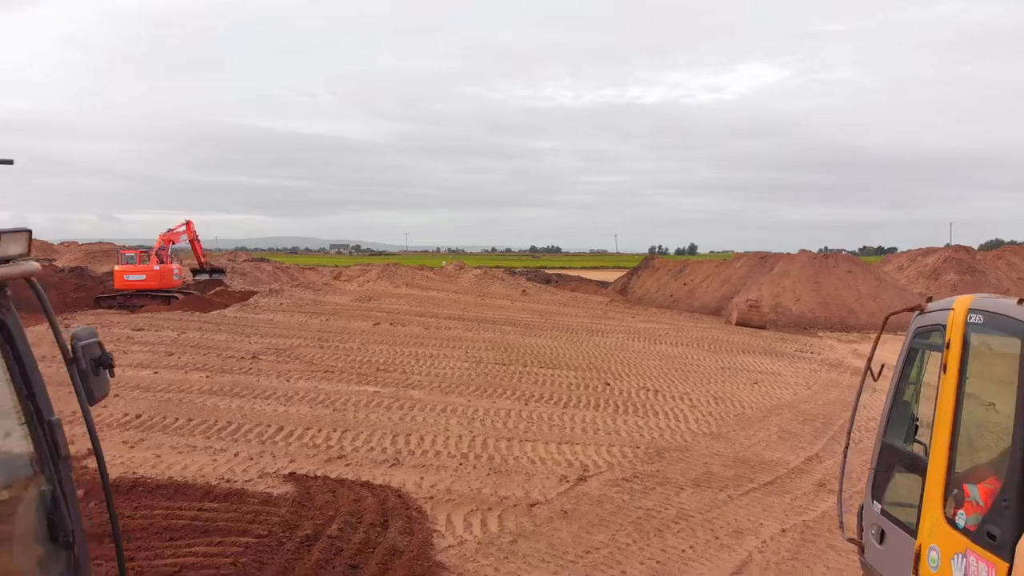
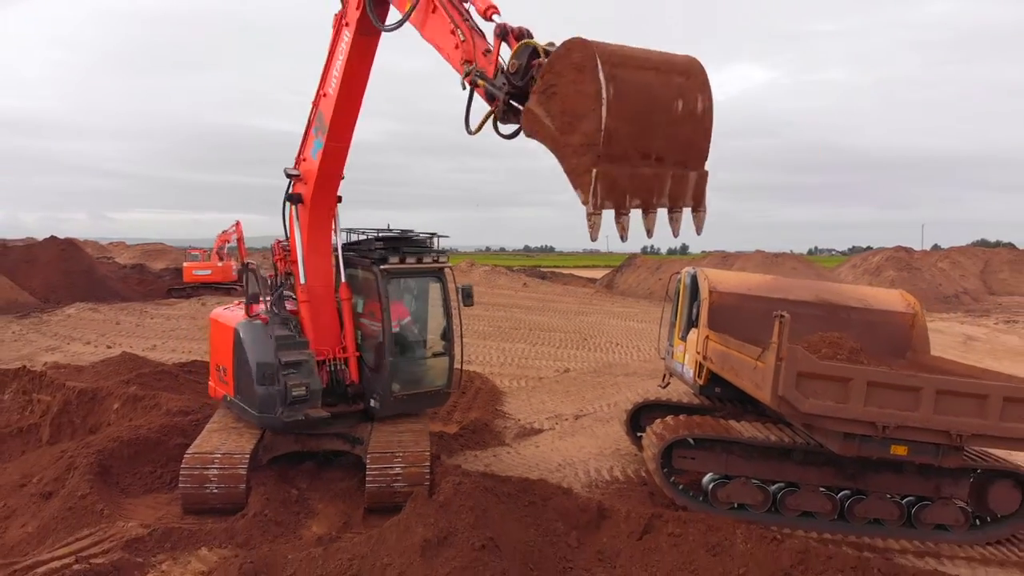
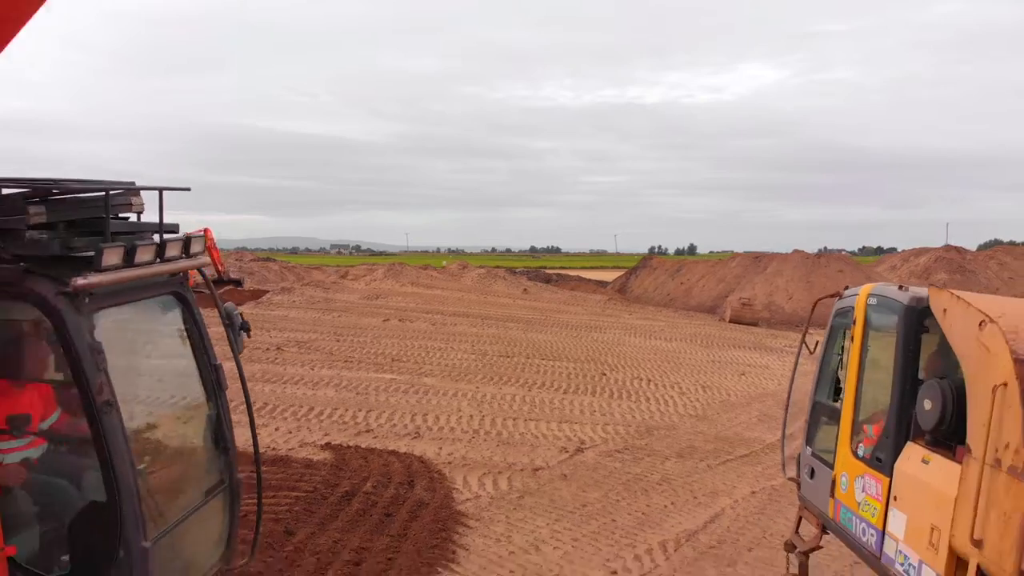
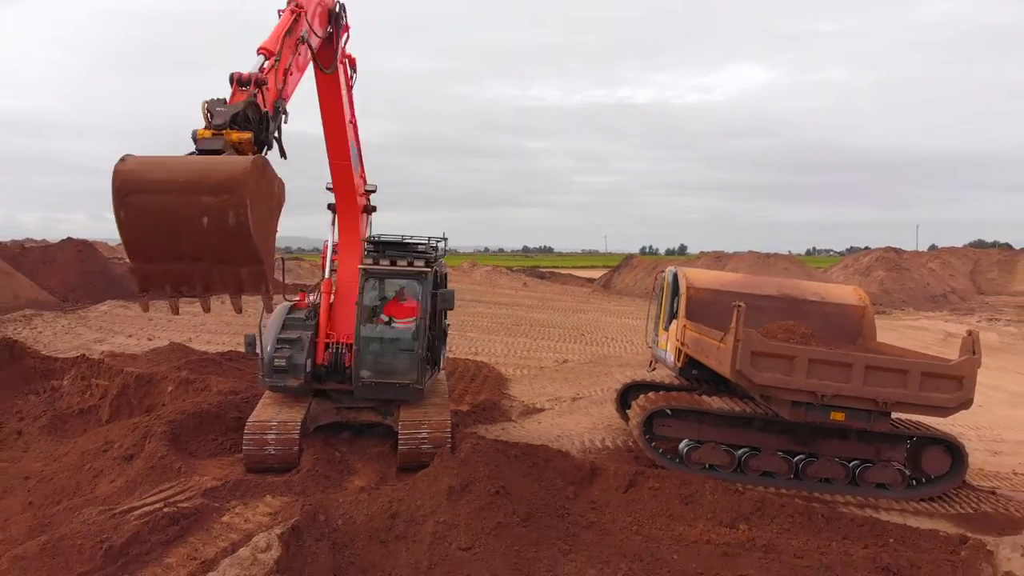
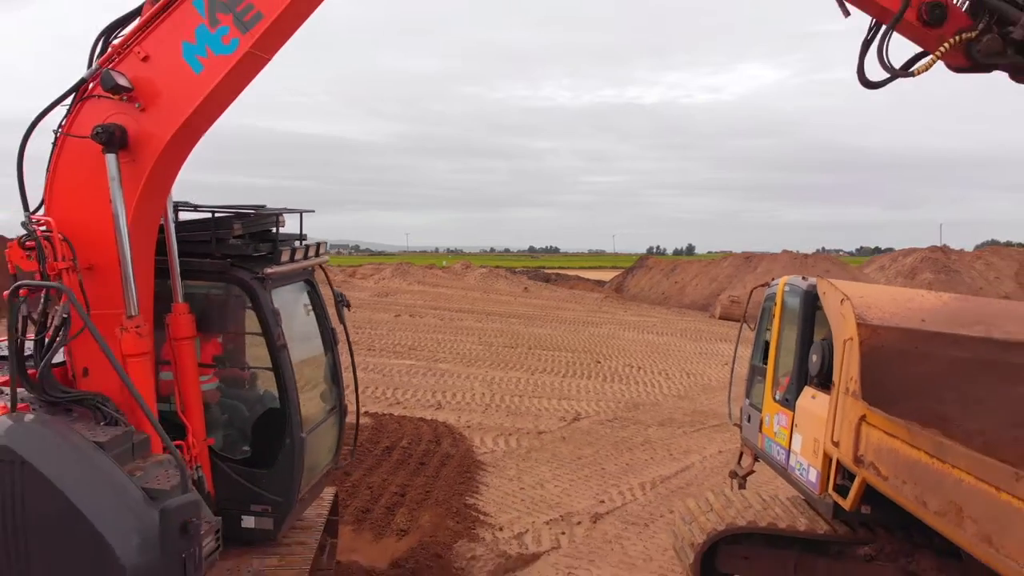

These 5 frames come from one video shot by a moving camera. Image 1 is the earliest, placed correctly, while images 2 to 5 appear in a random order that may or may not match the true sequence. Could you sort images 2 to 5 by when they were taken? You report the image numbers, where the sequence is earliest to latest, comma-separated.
3, 5, 2, 4
